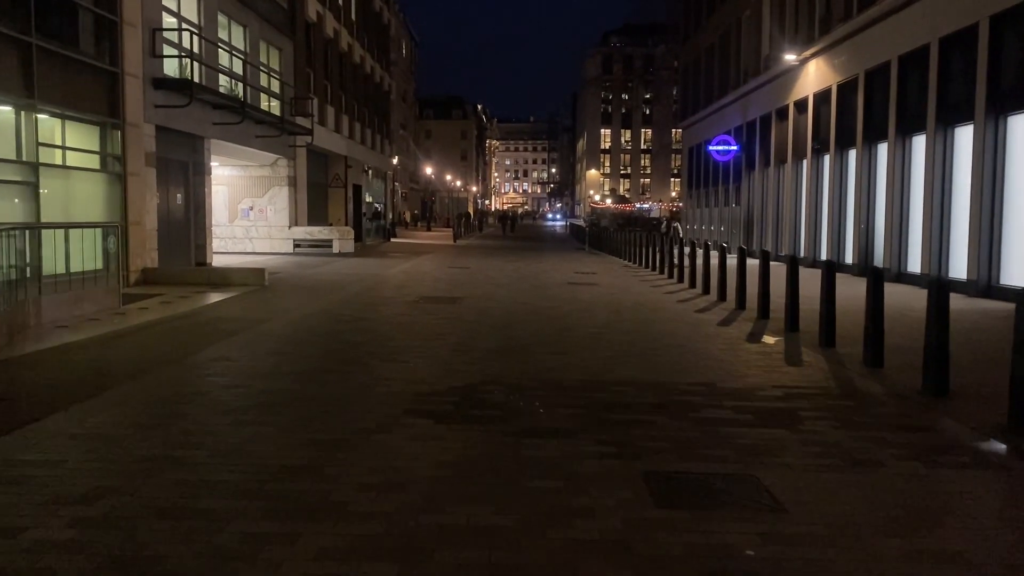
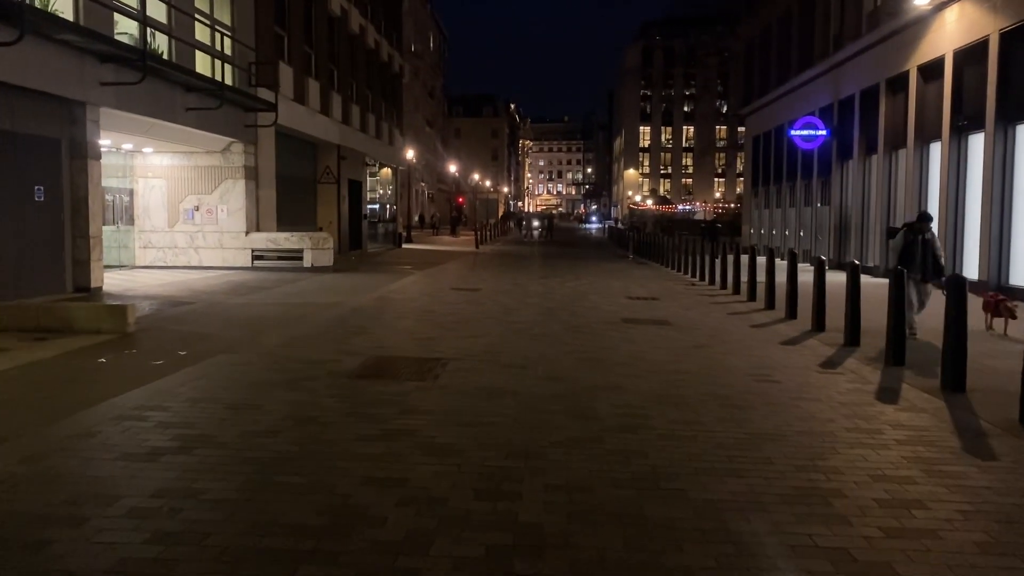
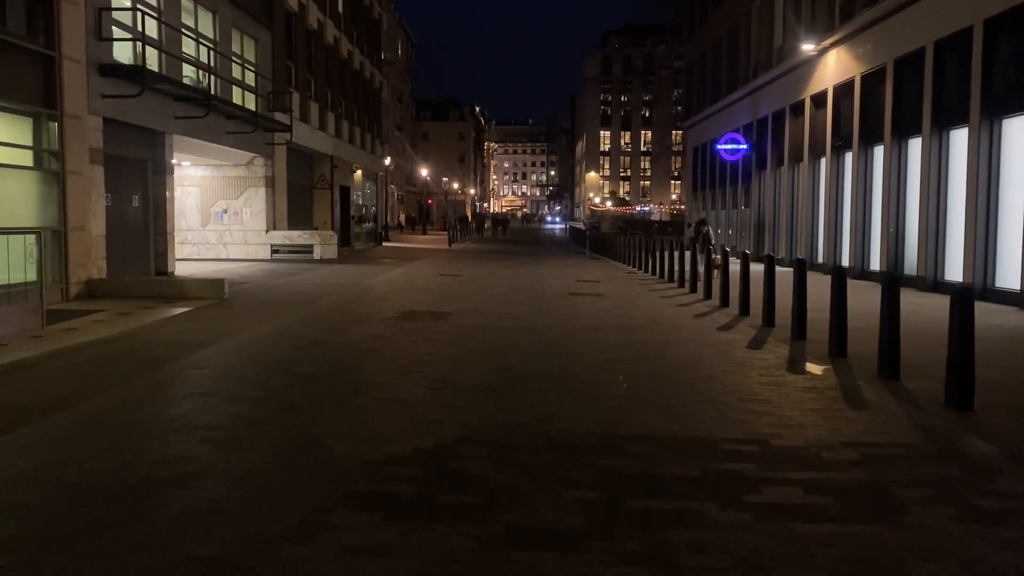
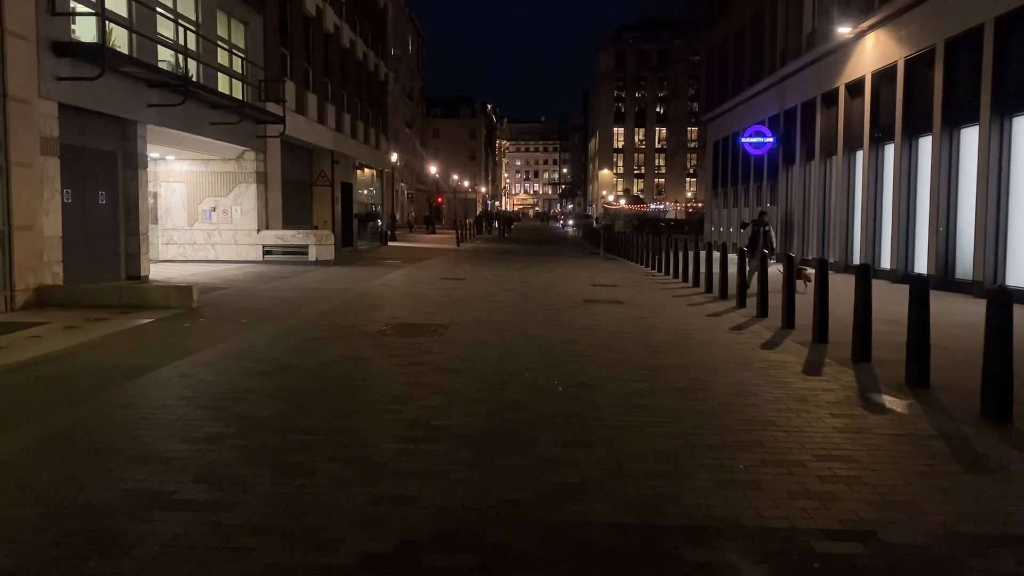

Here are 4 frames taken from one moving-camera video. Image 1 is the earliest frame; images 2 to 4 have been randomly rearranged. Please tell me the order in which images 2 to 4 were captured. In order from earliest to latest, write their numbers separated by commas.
3, 4, 2
